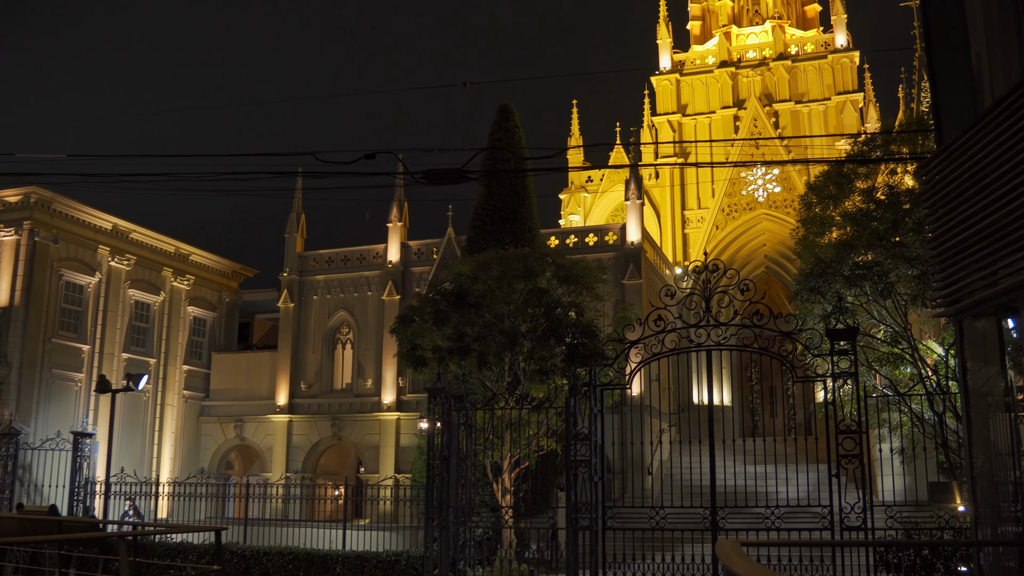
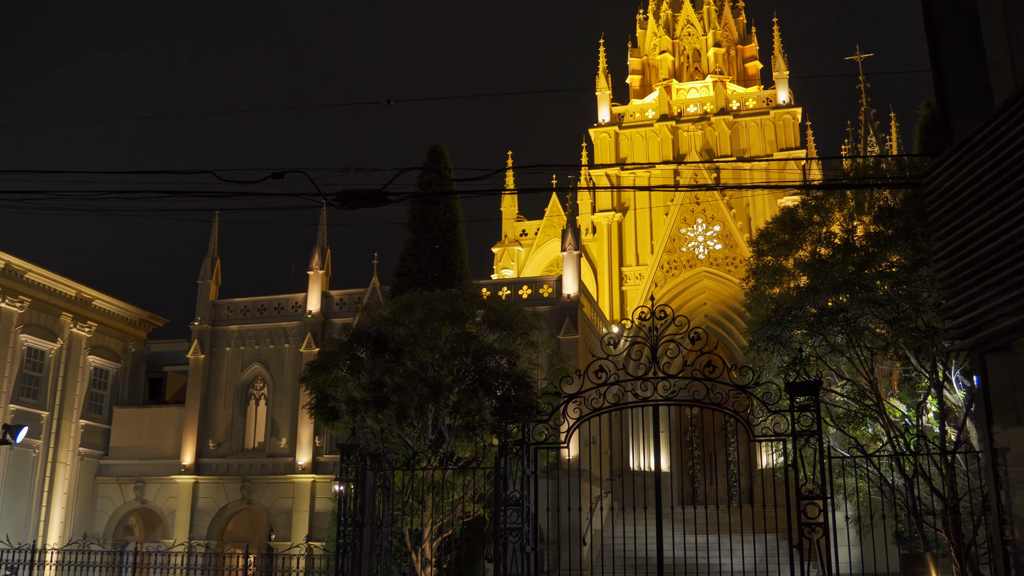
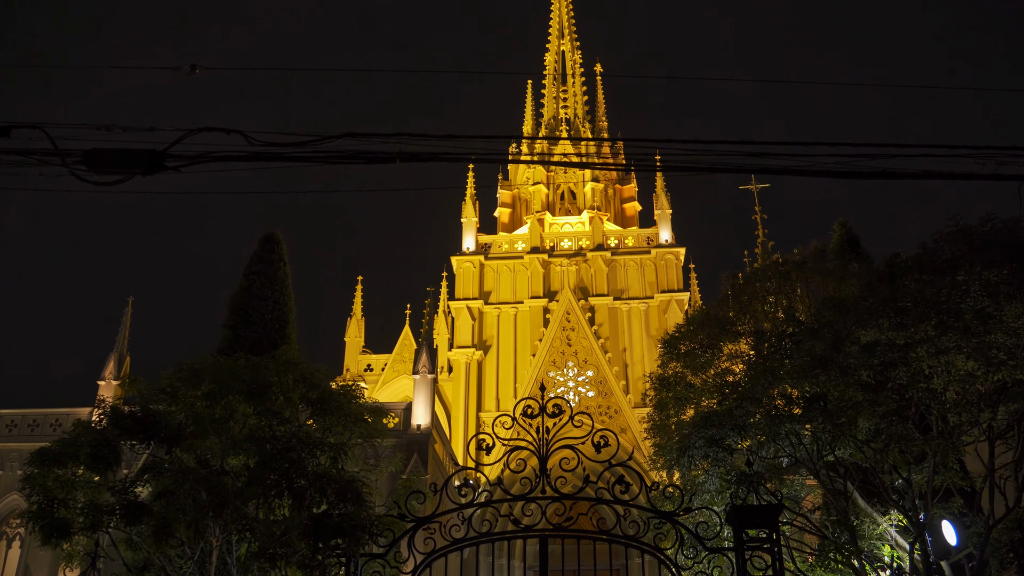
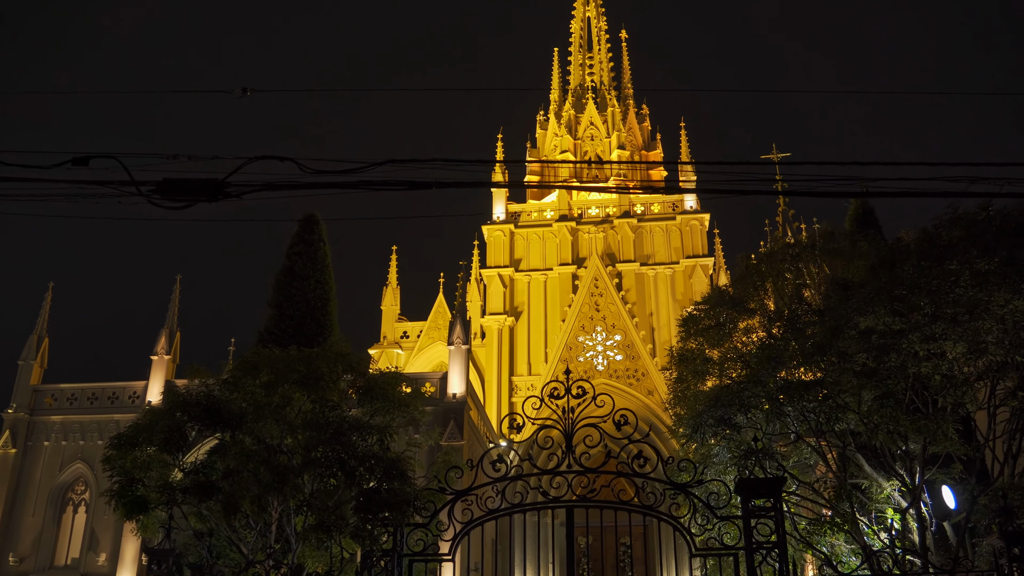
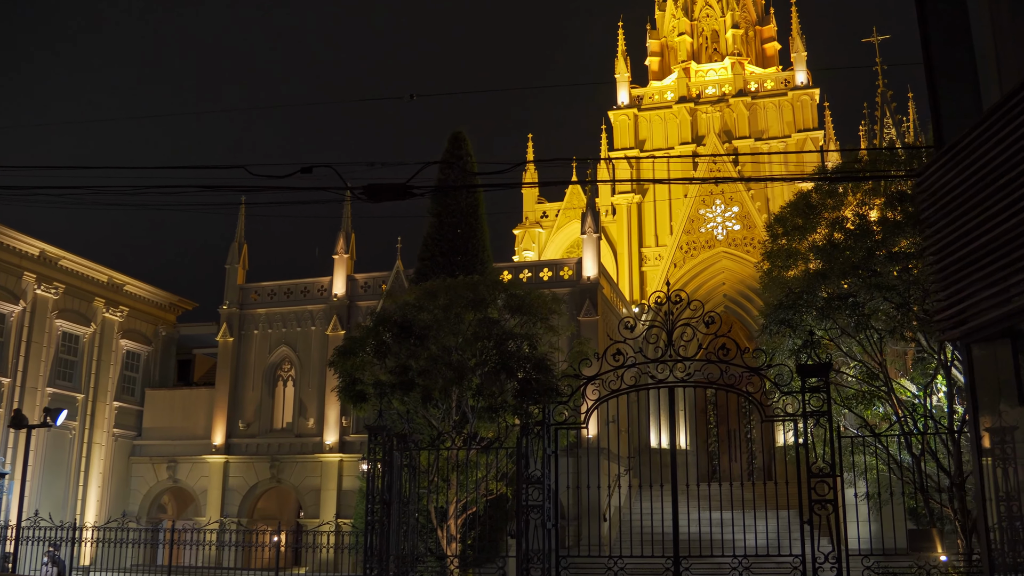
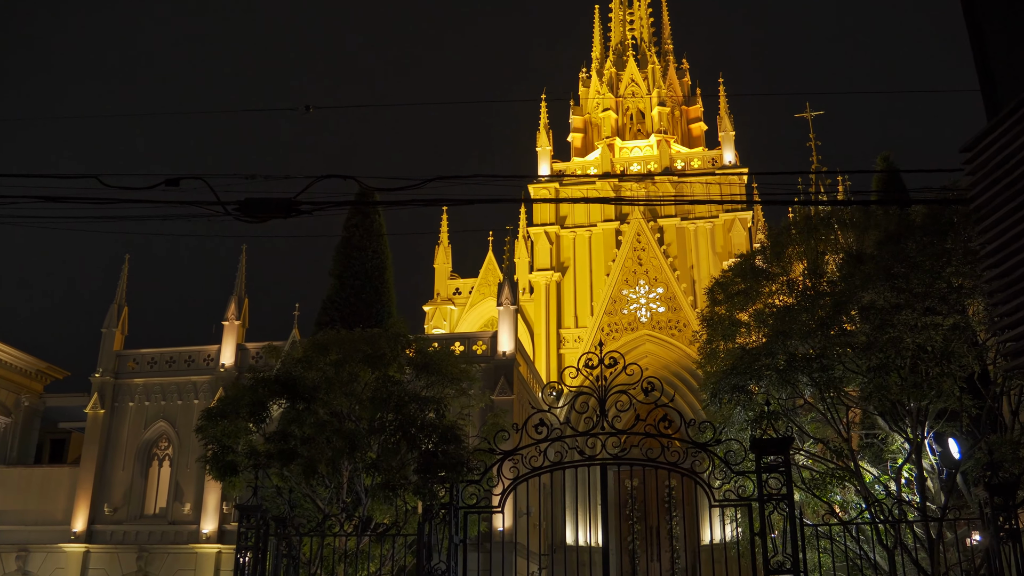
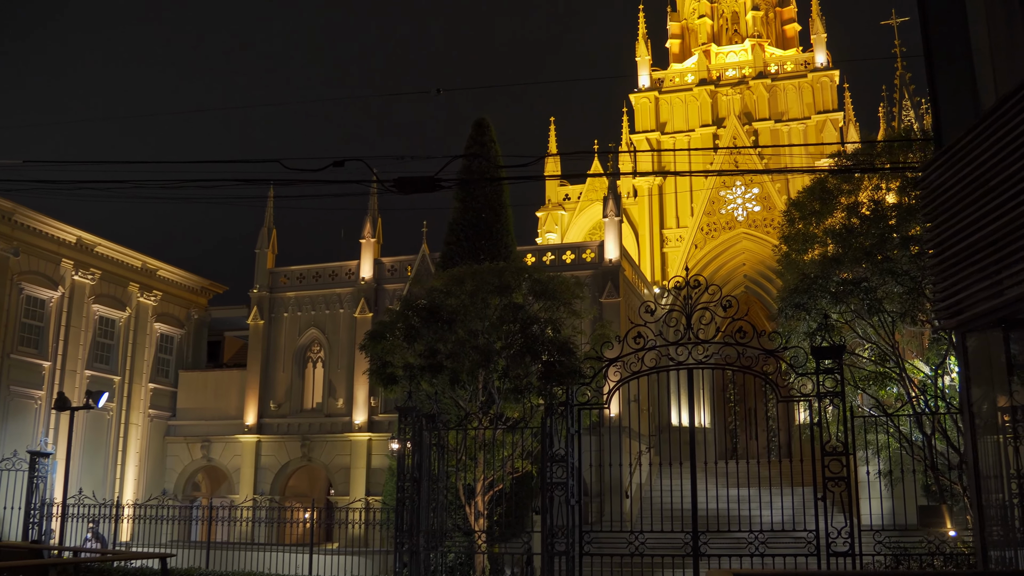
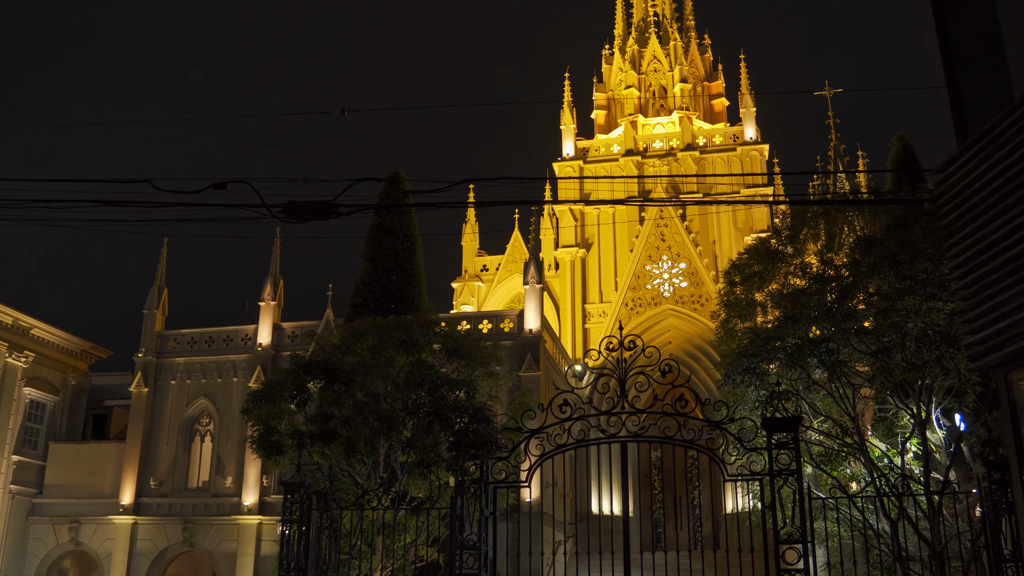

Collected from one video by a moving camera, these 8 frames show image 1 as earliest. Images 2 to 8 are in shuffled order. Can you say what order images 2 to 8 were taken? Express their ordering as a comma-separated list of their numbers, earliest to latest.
7, 5, 2, 8, 6, 4, 3
